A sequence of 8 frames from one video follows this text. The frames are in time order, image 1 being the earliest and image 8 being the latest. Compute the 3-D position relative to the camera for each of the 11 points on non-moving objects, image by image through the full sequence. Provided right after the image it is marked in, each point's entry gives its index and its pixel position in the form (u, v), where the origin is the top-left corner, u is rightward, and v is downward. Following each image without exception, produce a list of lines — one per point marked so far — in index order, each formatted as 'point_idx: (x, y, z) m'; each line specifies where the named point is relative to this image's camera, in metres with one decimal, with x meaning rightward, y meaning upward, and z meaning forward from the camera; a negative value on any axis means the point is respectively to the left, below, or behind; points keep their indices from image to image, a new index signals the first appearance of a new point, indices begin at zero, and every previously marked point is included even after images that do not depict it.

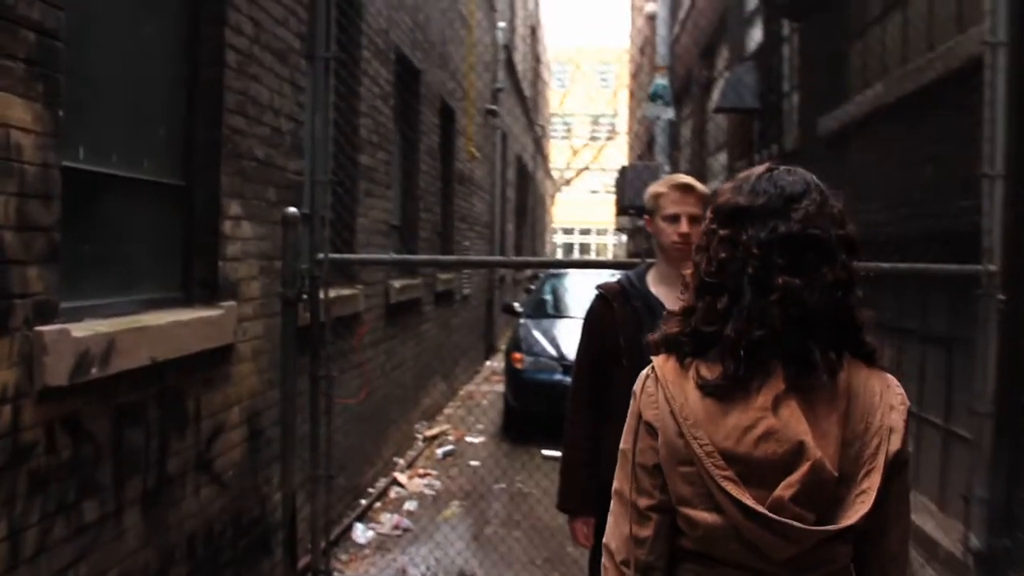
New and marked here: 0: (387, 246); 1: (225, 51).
0: (-1.0, +0.4, +8.7) m
1: (-1.3, +1.1, +4.7) m
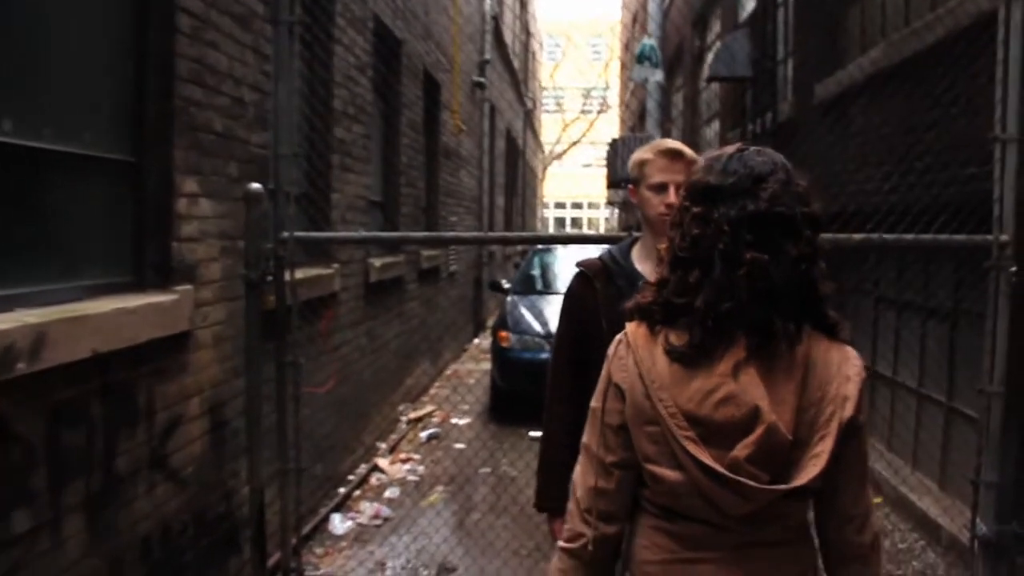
0: (-1.2, +0.5, +8.3) m
1: (-1.4, +1.1, +4.3) m
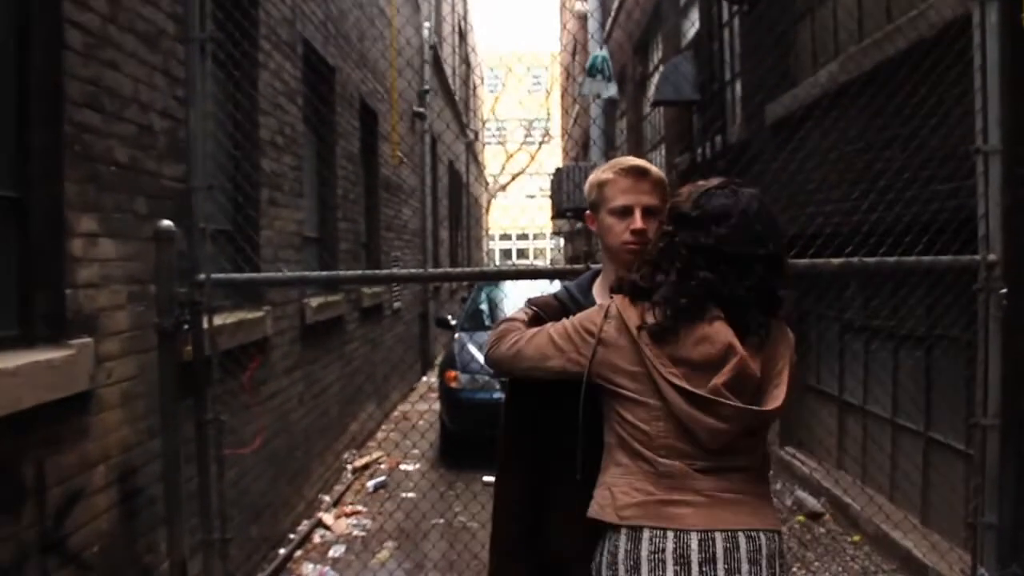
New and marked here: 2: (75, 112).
0: (-1.6, +0.2, +7.8) m
1: (-1.6, +0.9, +3.8) m
2: (-1.6, +0.7, +3.9) m
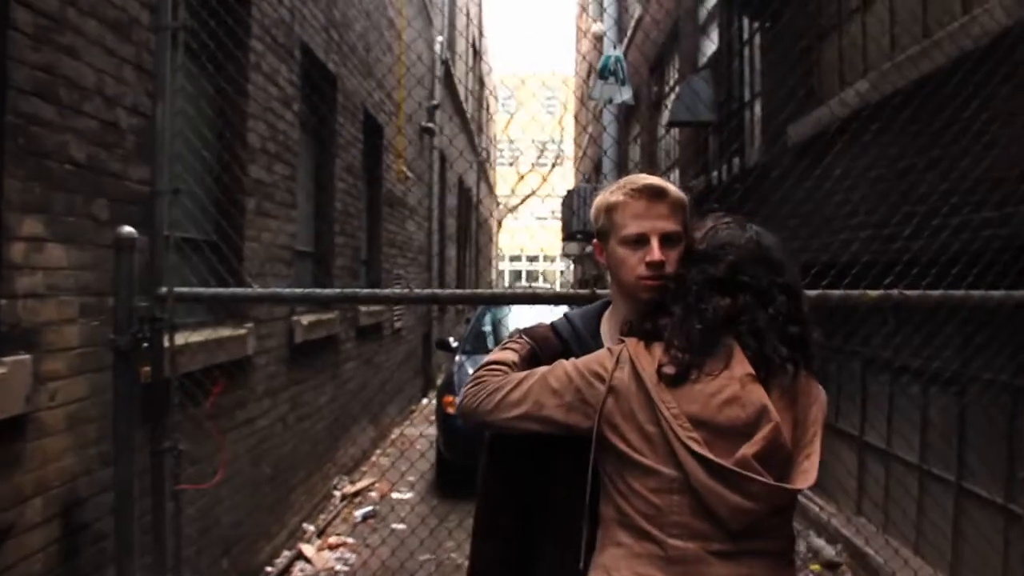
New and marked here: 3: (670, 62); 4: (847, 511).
0: (-1.6, +0.1, +7.3) m
1: (-1.6, +0.9, +3.4) m
2: (-1.6, +0.6, +3.4) m
3: (+2.2, +3.1, +14.4) m
4: (+2.3, -1.6, +7.3) m
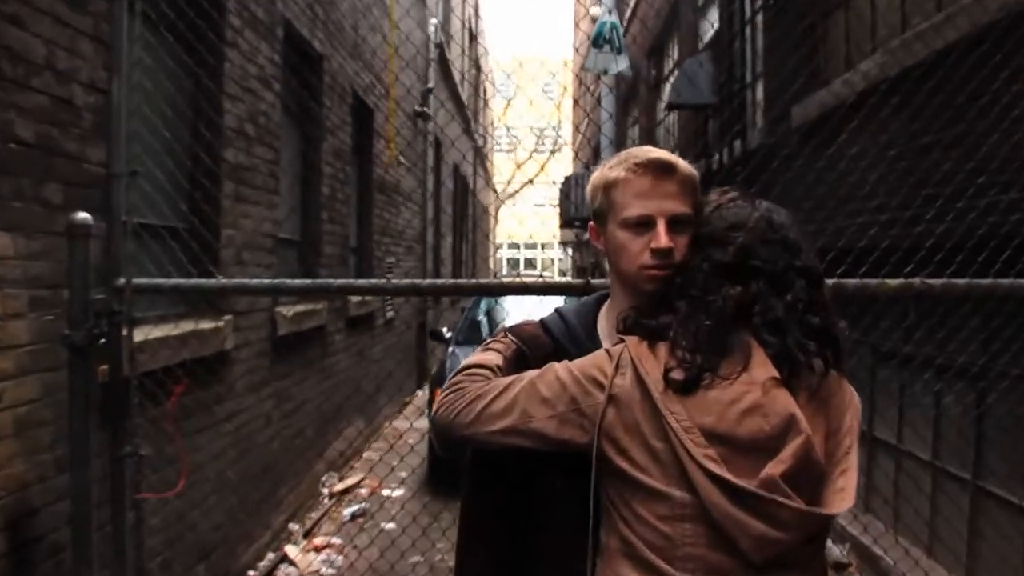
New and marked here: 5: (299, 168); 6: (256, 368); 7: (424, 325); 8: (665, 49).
0: (-1.6, +0.2, +7.0) m
1: (-1.7, +0.9, +3.0) m
2: (-1.7, +0.6, +3.1) m
3: (+2.1, +3.3, +14.0) m
4: (+2.3, -1.5, +7.0) m
5: (-1.6, +0.9, +8.0) m
6: (-1.6, -0.5, +6.5) m
7: (-1.2, -0.5, +14.5) m
8: (+2.1, +3.4, +14.6) m
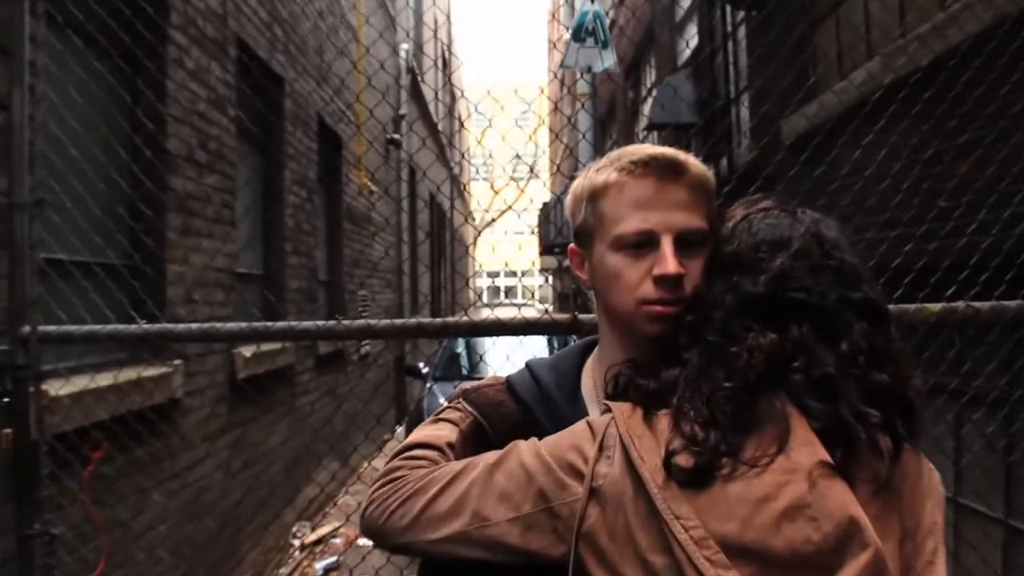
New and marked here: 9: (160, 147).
0: (-1.8, -0.1, +6.5) m
1: (-1.8, +0.8, +2.5) m
2: (-1.8, +0.5, +2.6) m
3: (+1.8, +3.0, +13.6) m
4: (+2.2, -1.6, +6.4) m
5: (-1.8, +0.7, +7.5) m
6: (-1.7, -0.7, +5.9) m
7: (-1.5, -1.0, +14.0) m
8: (+1.8, +3.0, +14.2) m
9: (-1.7, +0.7, +4.9) m
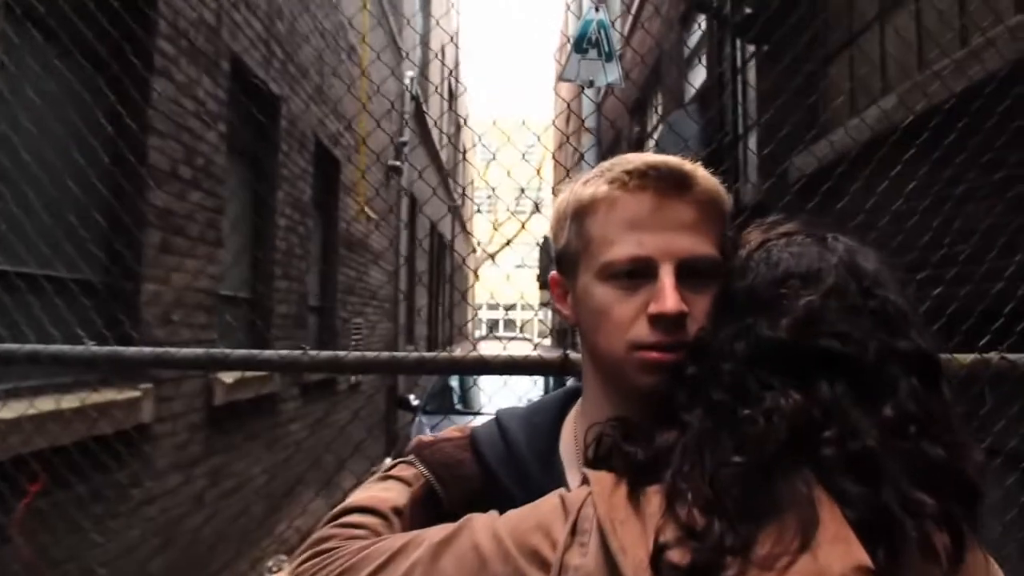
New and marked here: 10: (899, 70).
0: (-1.8, -0.2, +6.2) m
1: (-1.8, +0.8, +2.3) m
2: (-1.8, +0.5, +2.3) m
3: (+1.9, +2.5, +13.5) m
4: (+2.1, -1.9, +6.1) m
5: (-1.8, +0.5, +7.2) m
6: (-1.8, -0.8, +5.6) m
7: (-1.6, -1.3, +13.7) m
8: (+1.9, +2.5, +14.0) m
9: (-1.7, +0.6, +4.7) m
10: (+2.2, +1.2, +5.9) m
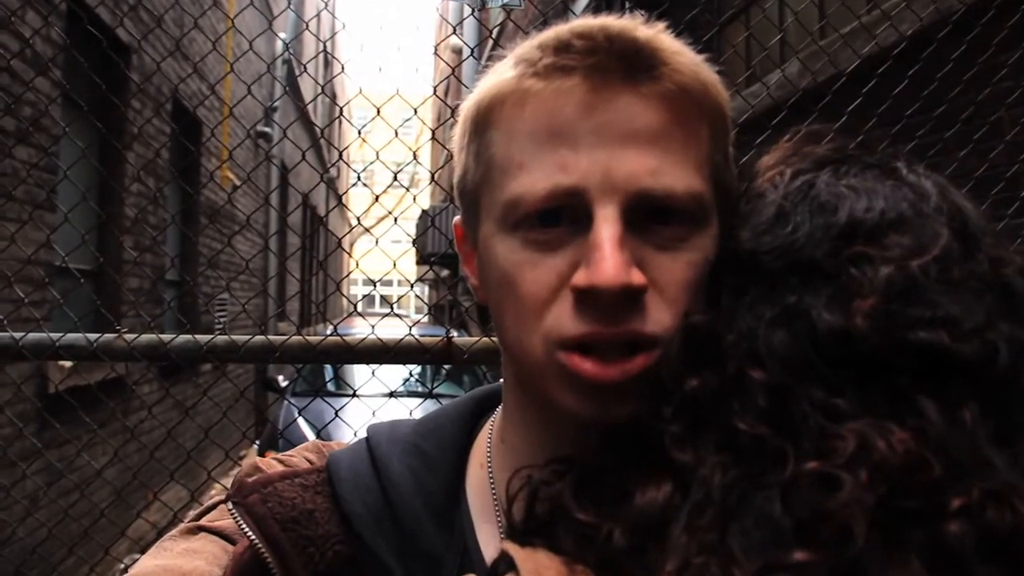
0: (-2.5, -0.1, +5.5) m
1: (-2.0, +0.8, +1.6) m
2: (-2.0, +0.6, +1.6) m
3: (+0.3, +2.8, +13.0) m
4: (+1.4, -1.8, +5.9) m
5: (-2.6, +0.7, +6.5) m
6: (-2.4, -0.7, +4.9) m
7: (-3.1, -1.0, +13.0) m
8: (+0.3, +2.8, +13.6) m
9: (-2.2, +0.7, +4.0) m
10: (+1.6, +1.4, +5.6) m
